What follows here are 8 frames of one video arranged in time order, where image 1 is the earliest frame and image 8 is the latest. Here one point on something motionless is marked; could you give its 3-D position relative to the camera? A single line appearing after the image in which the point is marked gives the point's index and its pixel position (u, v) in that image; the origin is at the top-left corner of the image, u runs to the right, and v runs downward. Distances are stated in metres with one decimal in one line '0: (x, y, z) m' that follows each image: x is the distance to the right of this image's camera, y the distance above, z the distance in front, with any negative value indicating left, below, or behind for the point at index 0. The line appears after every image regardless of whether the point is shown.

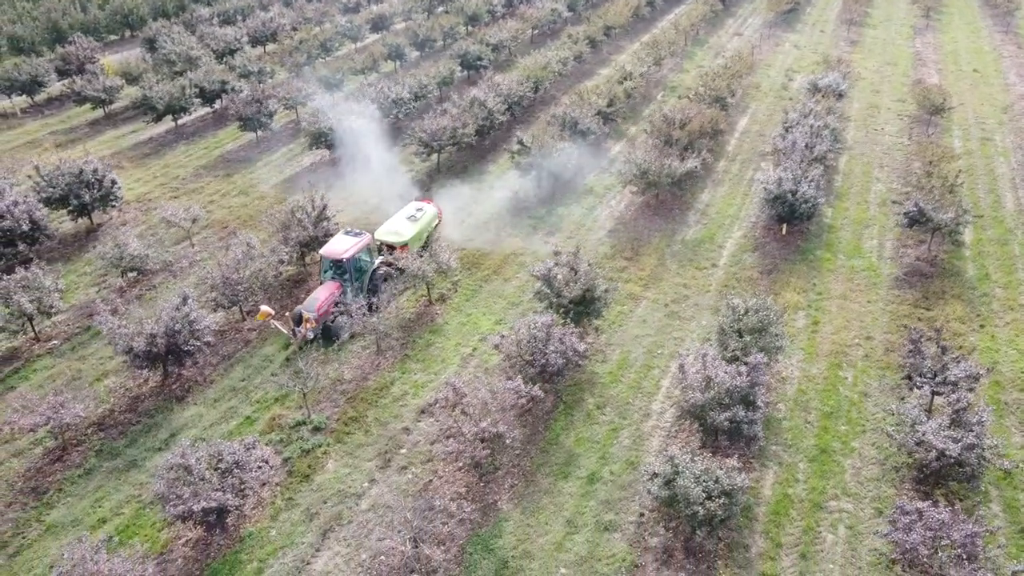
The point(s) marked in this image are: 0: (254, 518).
0: (-4.1, -3.6, +12.1) m
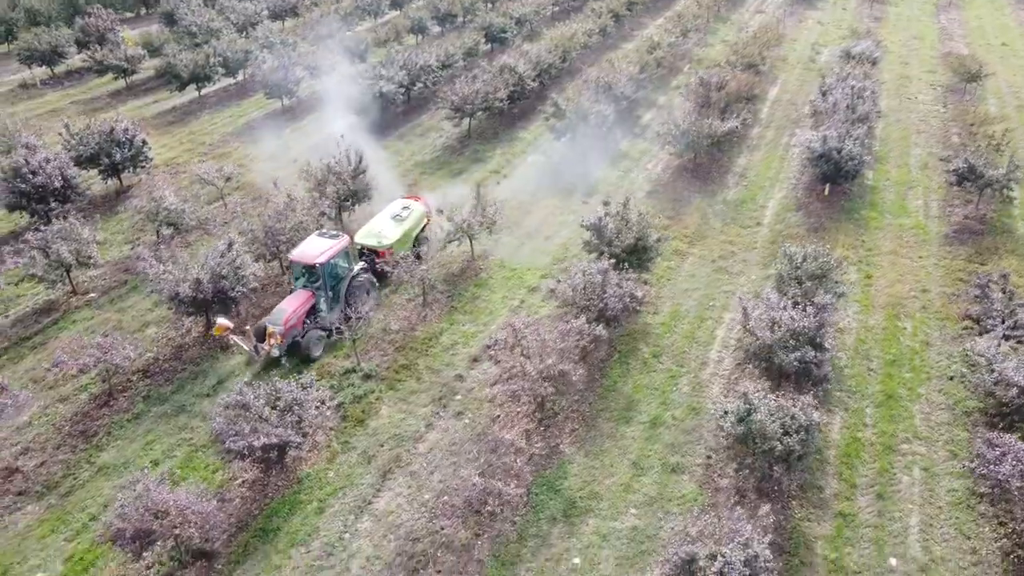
0: (-3.1, -2.6, +11.8) m
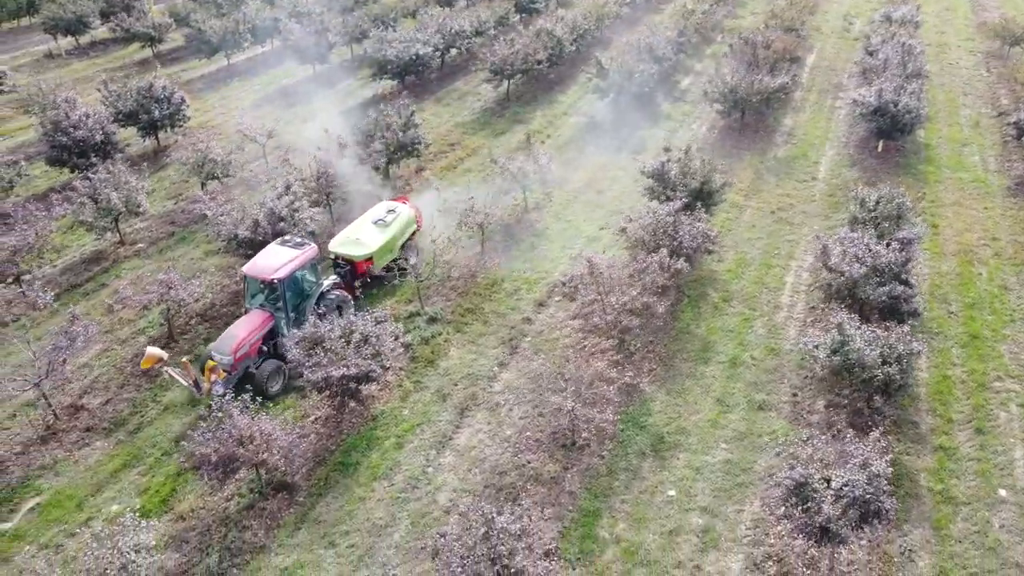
0: (-1.9, -1.6, +11.4) m
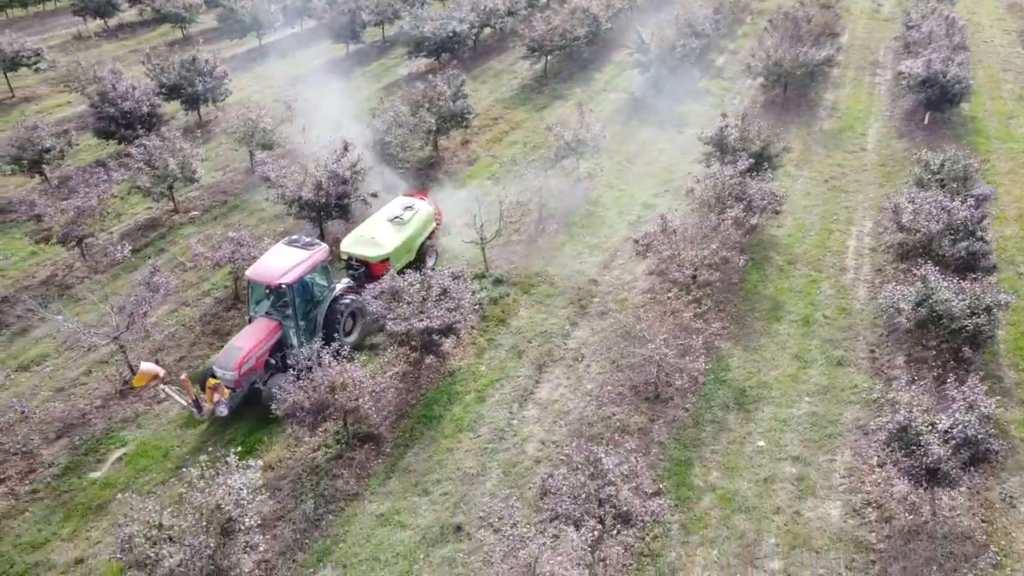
0: (-0.8, -1.0, +11.3) m
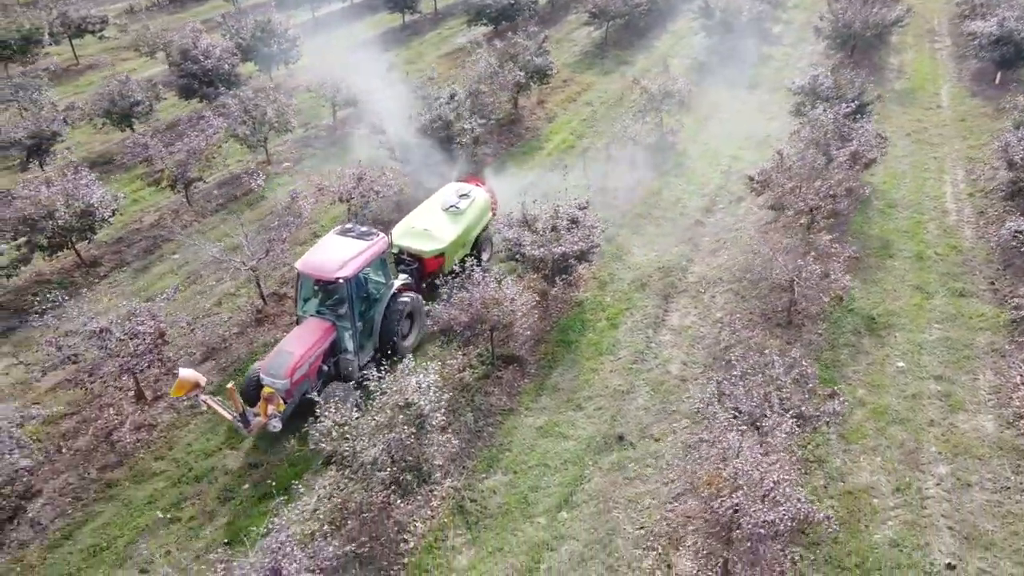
0: (+1.0, 0.0, +11.4) m
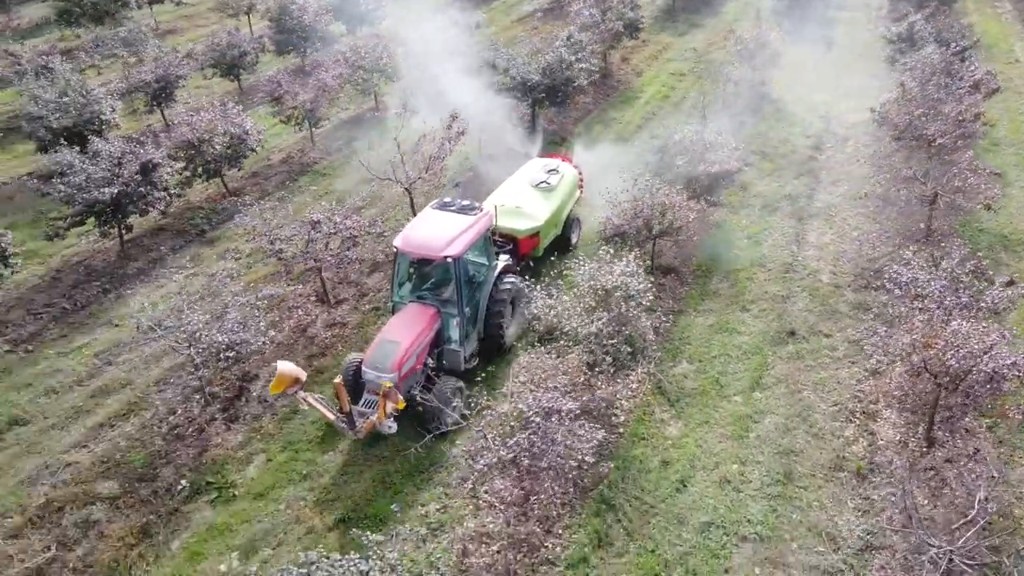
0: (+3.1, +1.2, +11.8) m
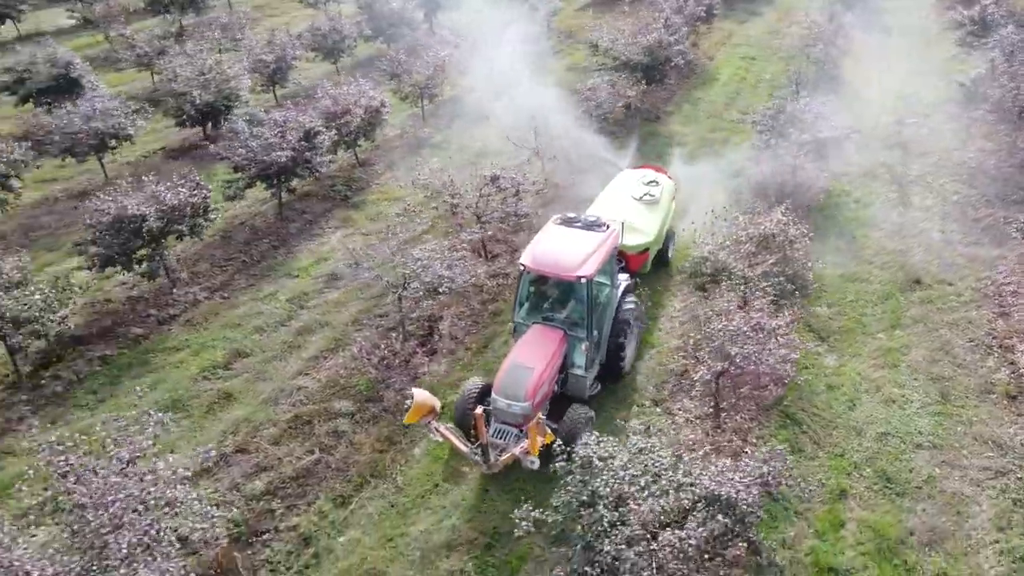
0: (+5.0, +1.8, +12.6) m
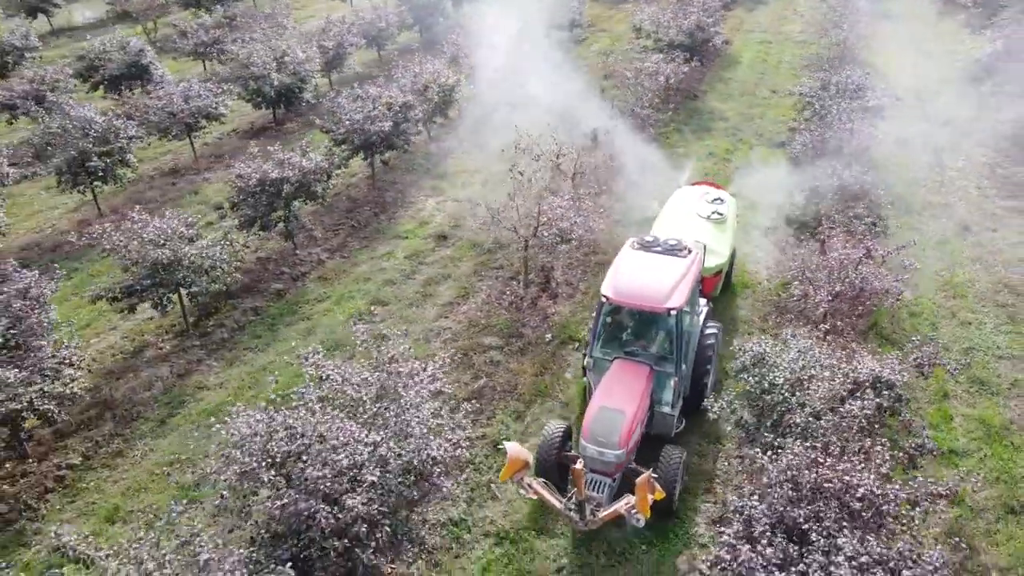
0: (+6.2, +2.5, +13.7) m
